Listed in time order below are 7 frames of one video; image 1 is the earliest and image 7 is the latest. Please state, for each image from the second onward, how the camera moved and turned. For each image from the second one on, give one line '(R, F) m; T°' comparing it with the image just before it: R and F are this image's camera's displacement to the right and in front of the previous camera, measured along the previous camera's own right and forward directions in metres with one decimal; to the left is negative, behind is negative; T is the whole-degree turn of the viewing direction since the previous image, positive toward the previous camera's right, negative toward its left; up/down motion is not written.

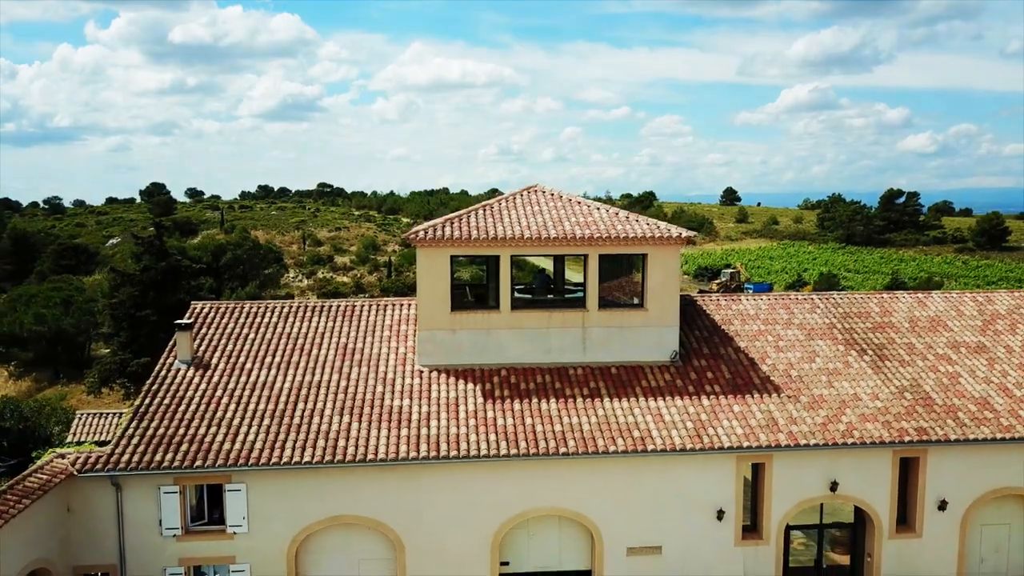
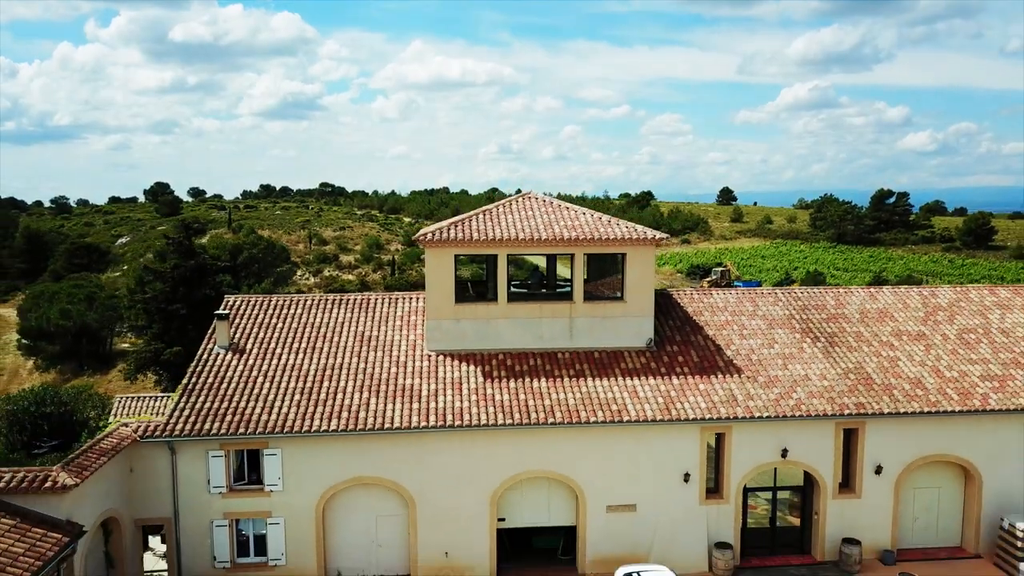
(+0.1, -2.4) m; 0°
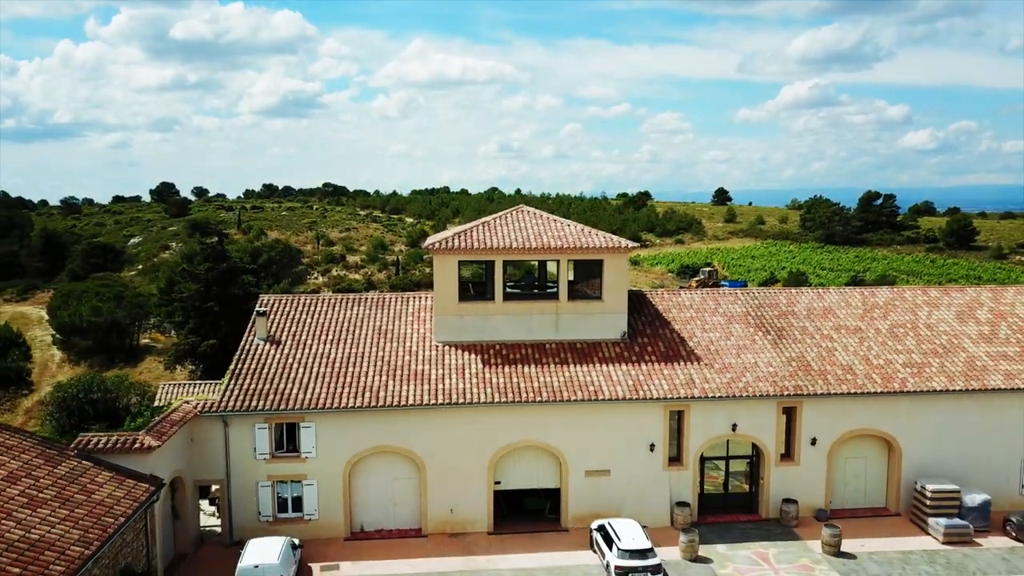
(+0.1, -3.4) m; 0°
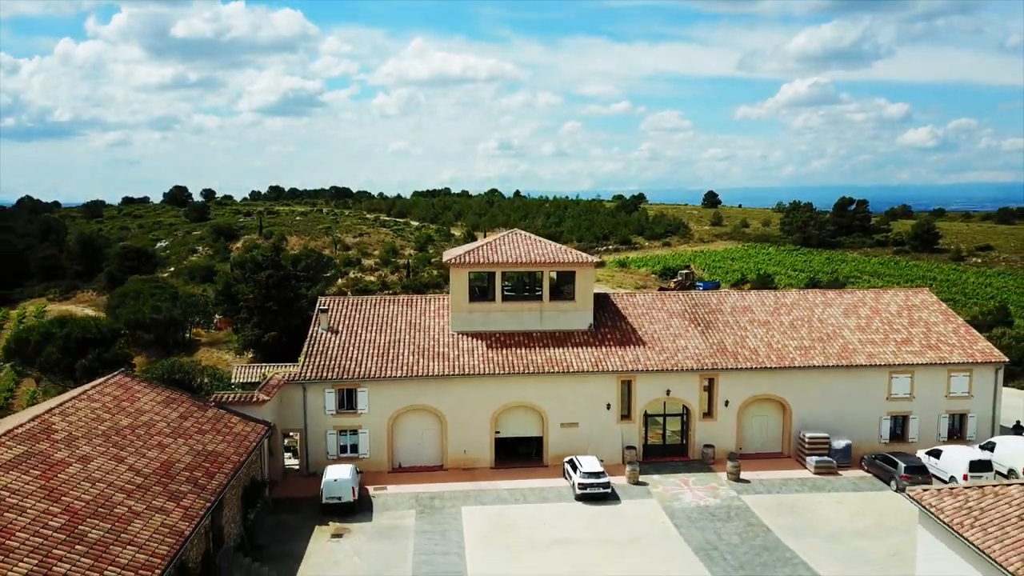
(+0.1, -7.9) m; 0°
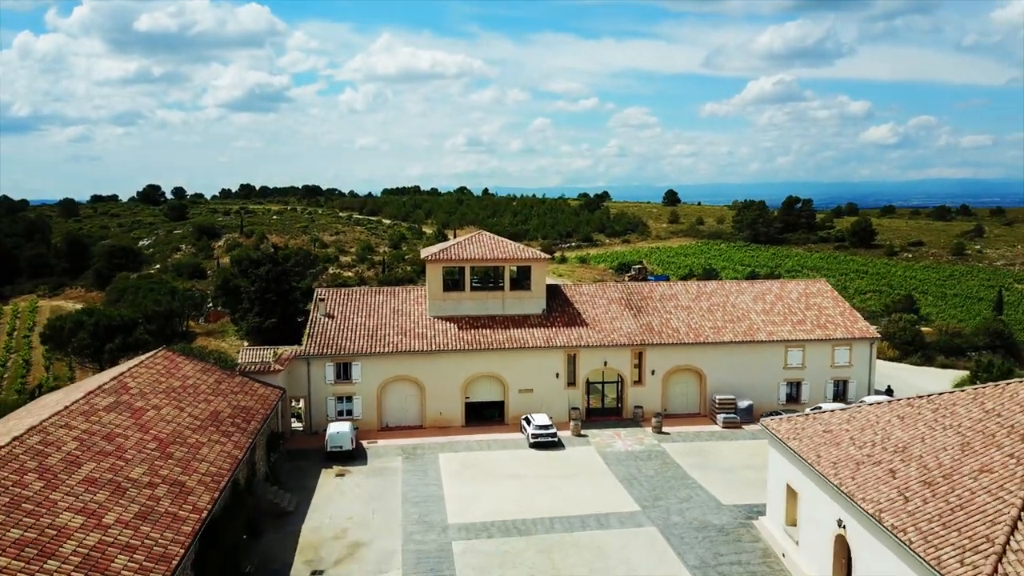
(+0.1, -6.3) m; +2°
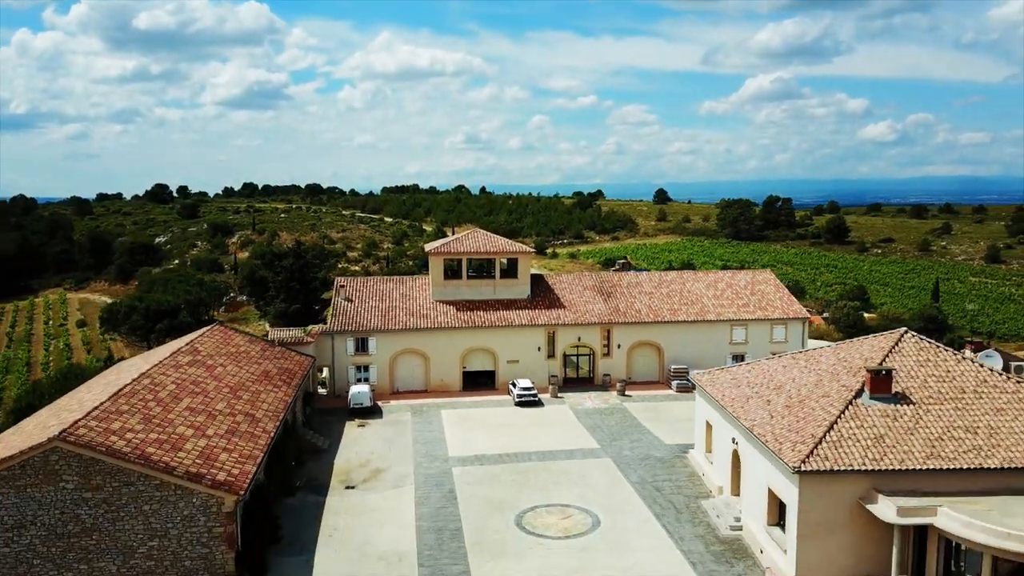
(+0.5, -6.9) m; 0°
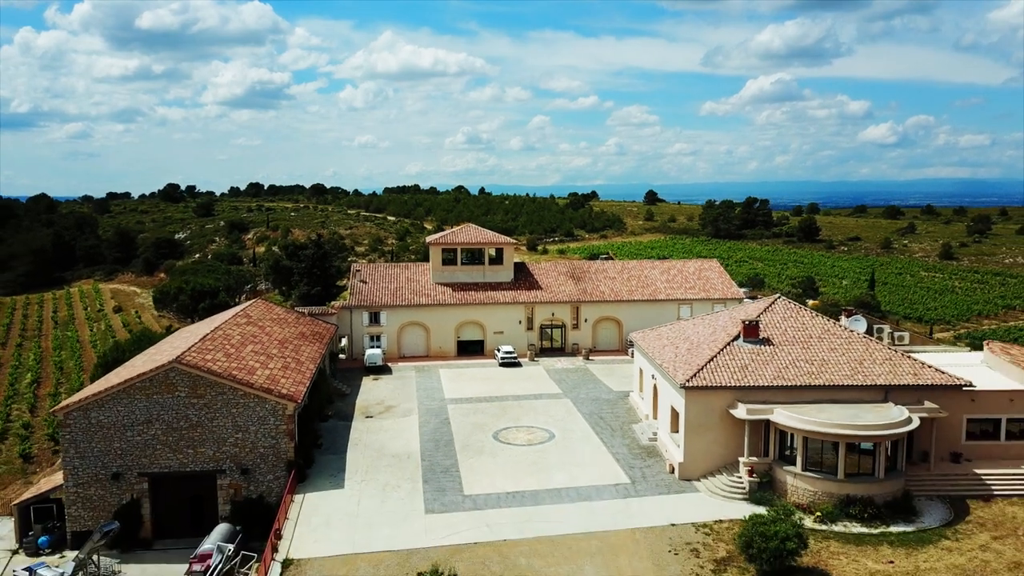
(+0.9, -9.0) m; 0°
